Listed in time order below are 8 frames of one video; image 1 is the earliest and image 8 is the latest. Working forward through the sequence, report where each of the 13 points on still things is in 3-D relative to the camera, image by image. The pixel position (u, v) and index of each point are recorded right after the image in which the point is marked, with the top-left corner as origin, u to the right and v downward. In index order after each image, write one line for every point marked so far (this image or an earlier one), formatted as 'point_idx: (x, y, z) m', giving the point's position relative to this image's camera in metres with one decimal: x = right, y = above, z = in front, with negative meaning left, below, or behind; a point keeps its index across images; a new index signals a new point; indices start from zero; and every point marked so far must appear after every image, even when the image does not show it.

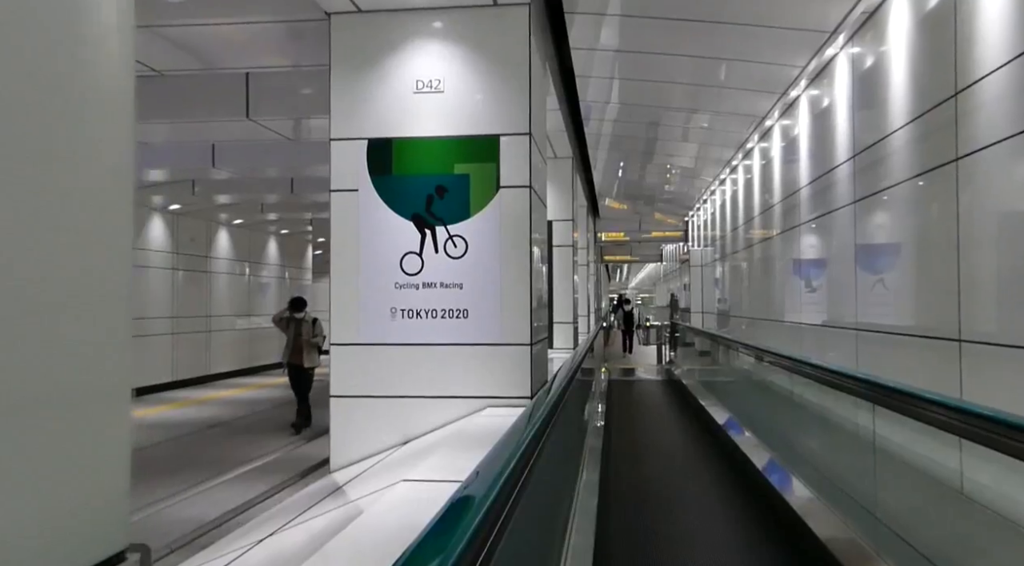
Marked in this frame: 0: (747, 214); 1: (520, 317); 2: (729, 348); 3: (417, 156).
0: (+4.1, +1.2, +12.0) m
1: (+0.1, -0.2, +4.3) m
2: (+3.2, -1.0, +10.8) m
3: (-0.6, +0.8, +4.4) m
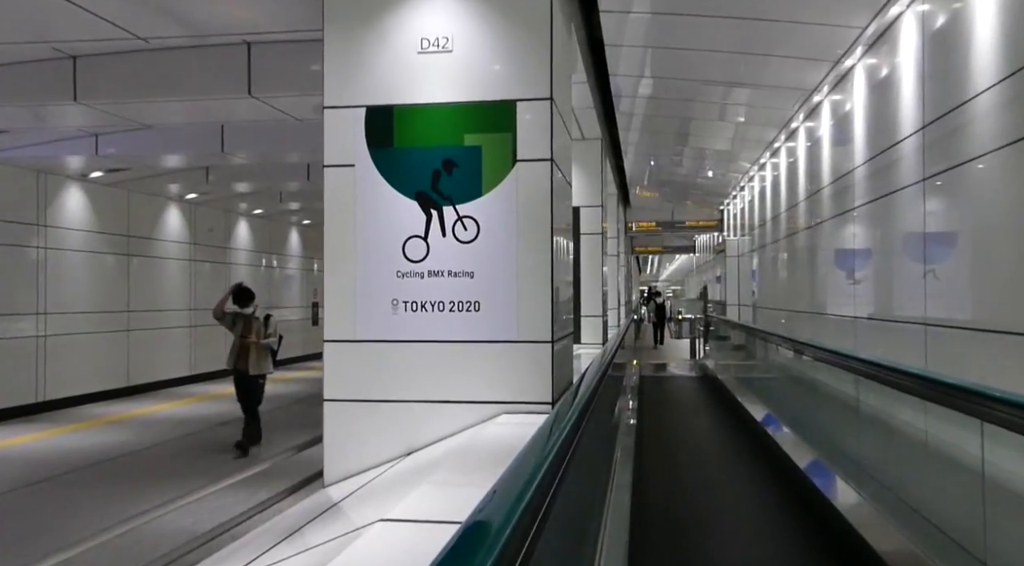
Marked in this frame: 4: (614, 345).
0: (+4.5, +1.3, +11.2) m
1: (+0.2, -0.2, +3.8) m
2: (+3.6, -0.8, +10.1) m
3: (-0.5, +0.9, +3.8) m
4: (+1.1, -0.6, +7.4) m
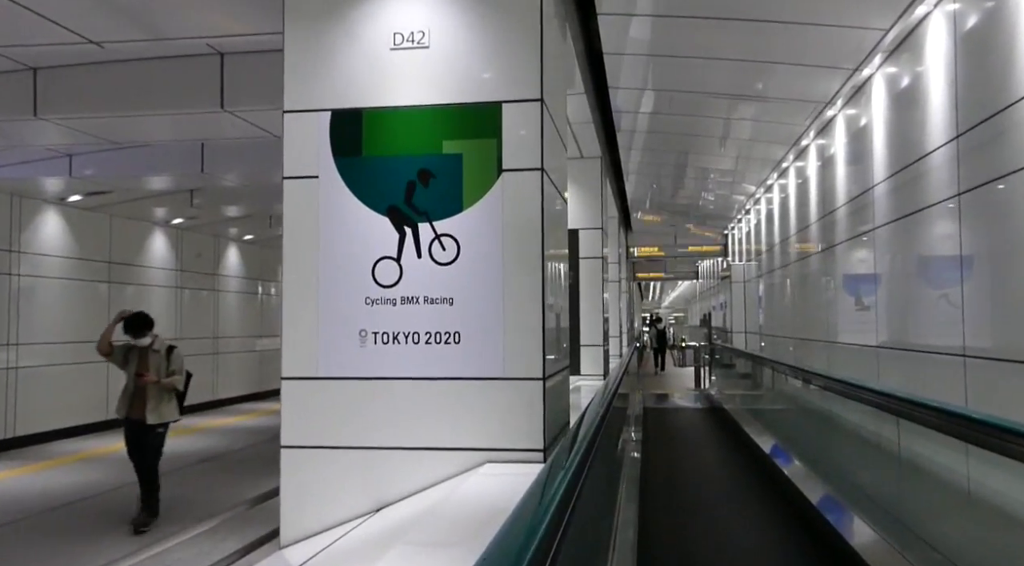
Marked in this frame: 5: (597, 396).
0: (+4.4, +0.9, +10.8) m
1: (+0.1, -0.3, +3.3) m
2: (+3.5, -1.2, +9.6) m
3: (-0.6, +0.7, +3.3) m
4: (+1.0, -0.9, +6.8) m
5: (+0.7, -0.9, +5.3) m
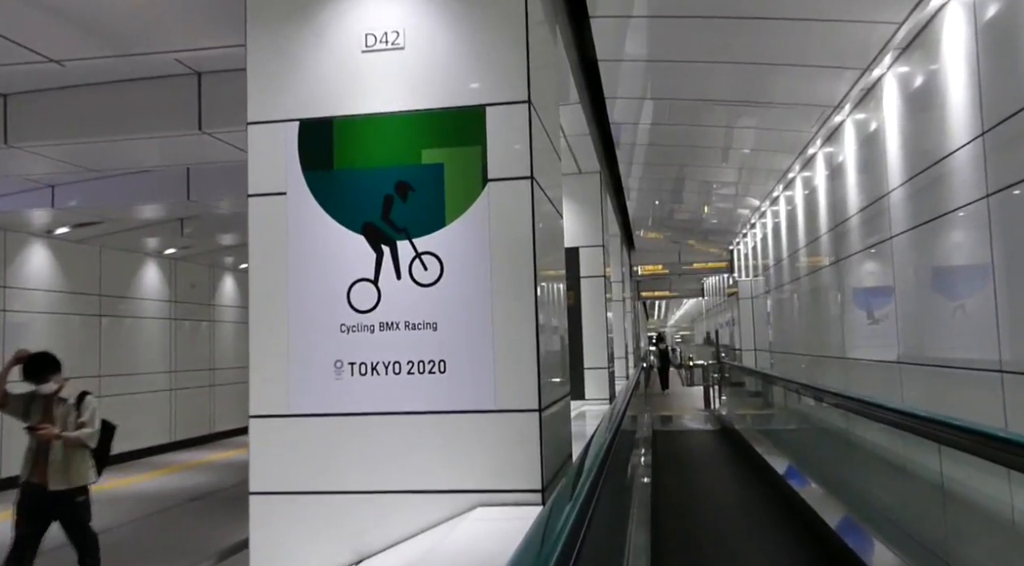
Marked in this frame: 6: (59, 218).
0: (+4.4, +0.7, +10.4) m
1: (+0.1, -0.4, +2.9) m
2: (+3.6, -1.4, +9.2) m
3: (-0.6, +0.6, +3.0) m
4: (+1.0, -1.0, +6.5) m
5: (+0.6, -1.0, +5.0) m
6: (-6.0, +0.9, +9.3) m
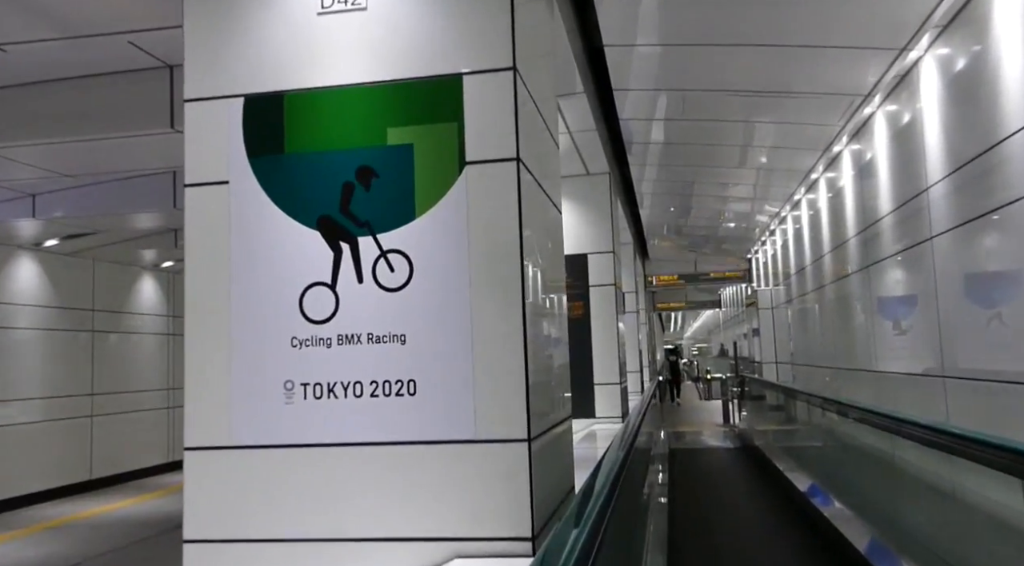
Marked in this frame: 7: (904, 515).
0: (+4.5, +0.6, +9.9) m
1: (0.0, -0.4, +2.4) m
2: (+3.7, -1.5, +8.6) m
3: (-0.7, +0.6, +2.6) m
4: (+1.1, -1.1, +5.9) m
5: (+0.6, -1.0, +4.4) m
6: (-6.0, +0.7, +9.0) m
7: (+3.1, -1.9, +5.4) m
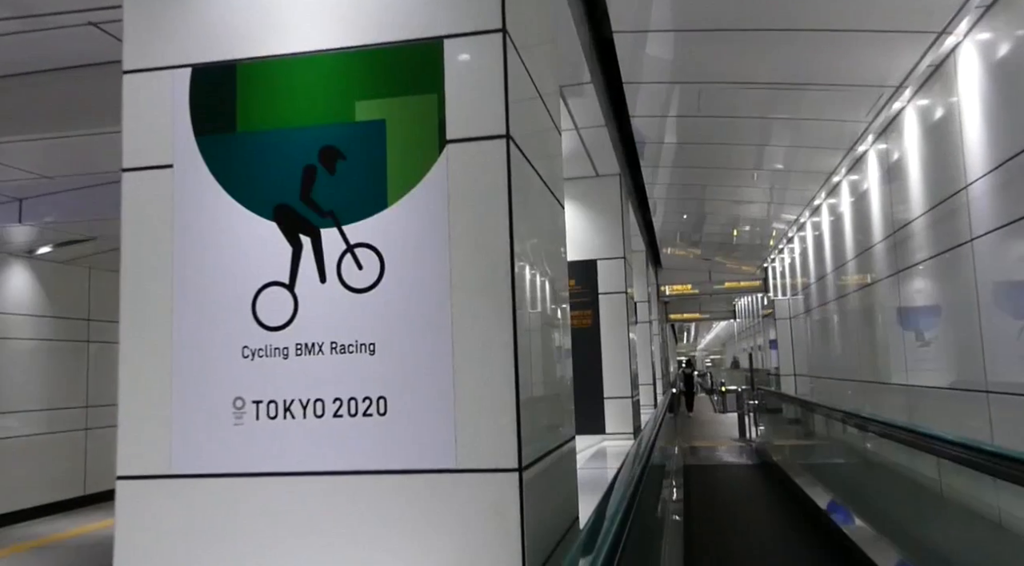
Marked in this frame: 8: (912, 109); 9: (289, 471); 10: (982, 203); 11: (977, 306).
0: (+4.6, +0.5, +9.4) m
1: (0.0, -0.4, +2.0) m
2: (+3.7, -1.6, +8.1) m
3: (-0.7, +0.6, +2.2) m
4: (+1.1, -1.2, +5.5) m
5: (+0.6, -1.1, +4.0) m
6: (-5.9, +0.6, +8.7) m
7: (+3.1, -1.9, +5.0) m
8: (+3.7, +1.6, +6.6) m
9: (-0.7, -0.6, +2.1) m
10: (+3.6, +0.6, +5.4) m
11: (+3.7, -0.2, +5.8) m
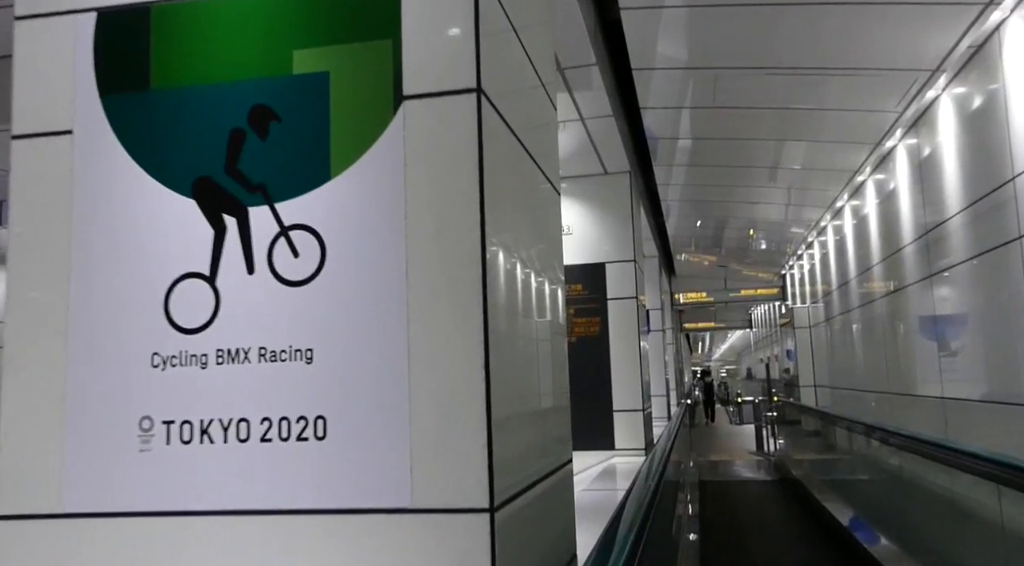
0: (+4.7, +0.4, +8.9) m
1: (-0.1, -0.3, +1.6) m
2: (+3.8, -1.7, +7.6) m
3: (-0.8, +0.6, +1.8) m
4: (+1.1, -1.2, +5.0) m
5: (+0.6, -1.1, +3.6) m
6: (-5.8, +0.5, +8.4) m
7: (+3.1, -1.9, +4.5) m
8: (+3.7, +1.5, +6.1) m
9: (-0.7, -0.5, +1.7) m
10: (+3.6, +0.6, +4.9) m
11: (+3.7, -0.2, +5.3) m
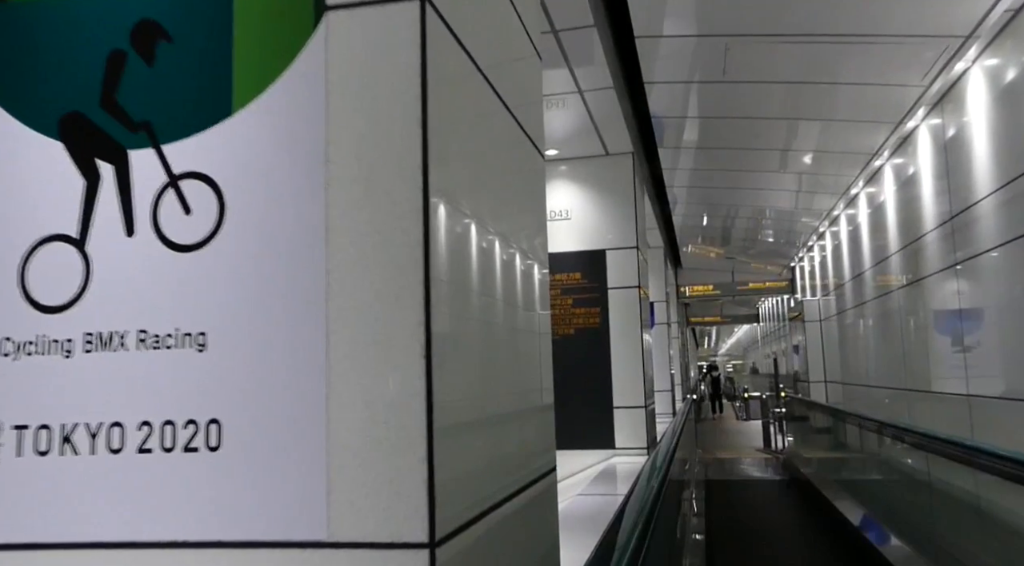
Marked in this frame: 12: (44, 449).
0: (+4.6, +0.5, +8.5) m
1: (-0.2, -0.3, +1.2) m
2: (+3.7, -1.6, +7.2) m
3: (-0.9, +0.7, +1.4) m
4: (+1.0, -1.1, +4.7) m
5: (+0.5, -1.0, +3.2) m
6: (-5.8, +0.6, +8.0) m
7: (+3.0, -1.8, +4.1) m
8: (+3.7, +1.6, +5.7) m
9: (-0.8, -0.5, +1.3) m
10: (+3.5, +0.6, +4.5) m
11: (+3.7, -0.1, +4.8) m
12: (-0.9, -0.3, +1.3) m
